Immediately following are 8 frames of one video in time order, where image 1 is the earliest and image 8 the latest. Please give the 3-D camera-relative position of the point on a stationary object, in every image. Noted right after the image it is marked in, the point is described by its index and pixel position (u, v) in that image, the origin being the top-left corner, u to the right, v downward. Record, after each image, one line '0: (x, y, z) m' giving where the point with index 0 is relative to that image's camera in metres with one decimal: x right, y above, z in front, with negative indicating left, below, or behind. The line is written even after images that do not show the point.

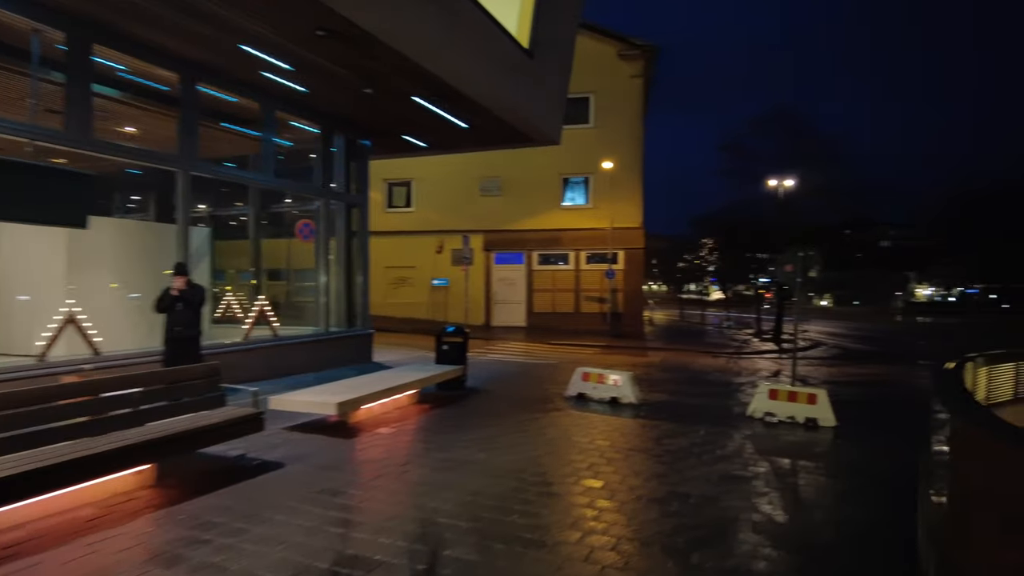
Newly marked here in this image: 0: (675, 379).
0: (+3.4, -1.9, +13.5) m
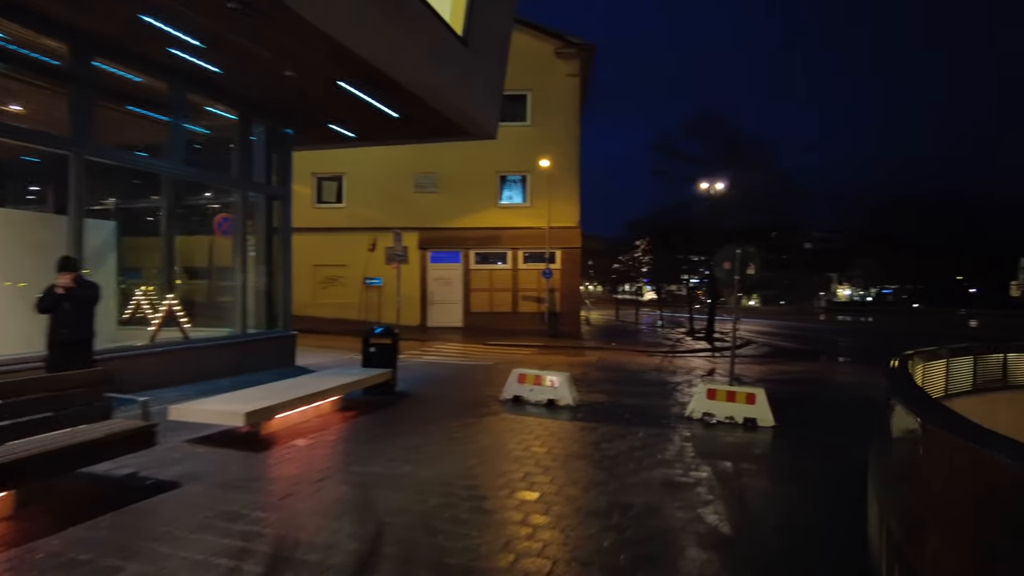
0: (+2.0, -1.9, +13.2) m
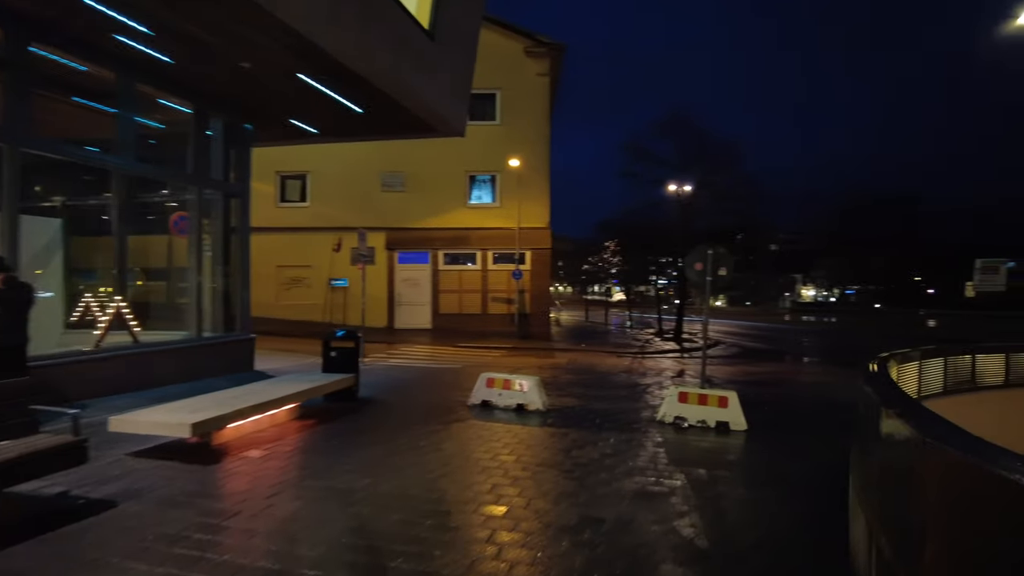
0: (+1.4, -1.9, +13.0) m
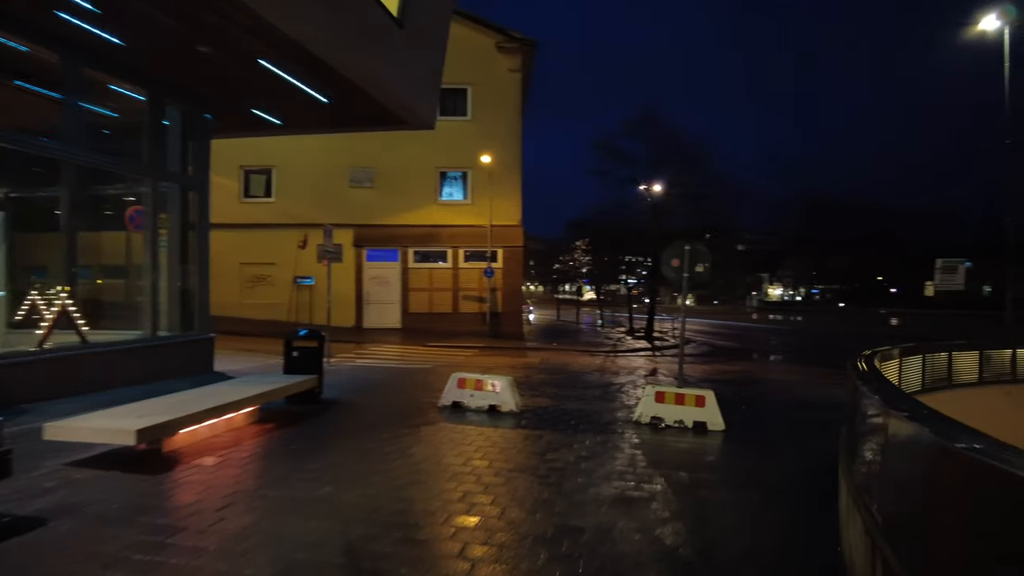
0: (+0.8, -1.9, +12.7) m
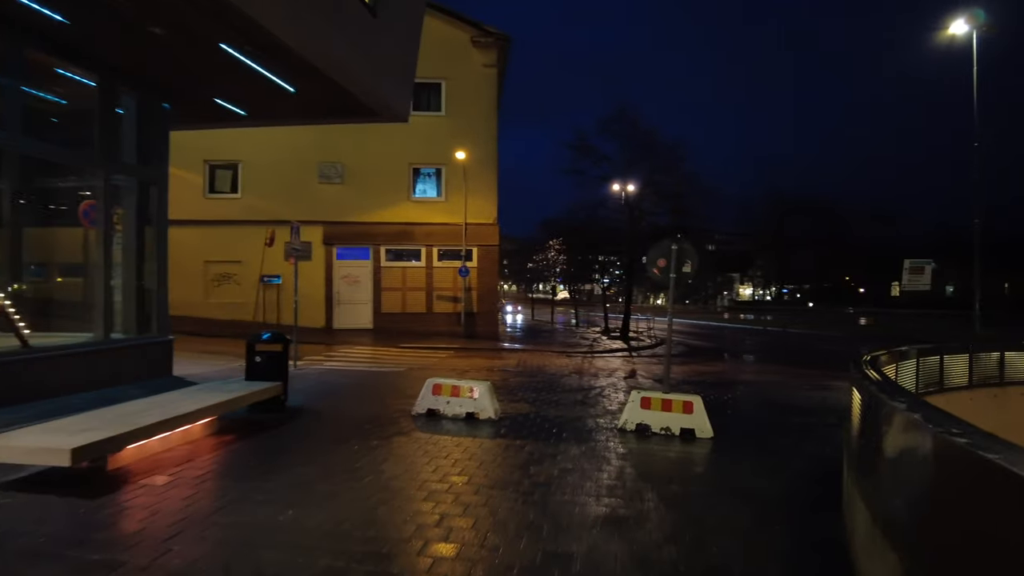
0: (+0.4, -1.9, +12.2) m
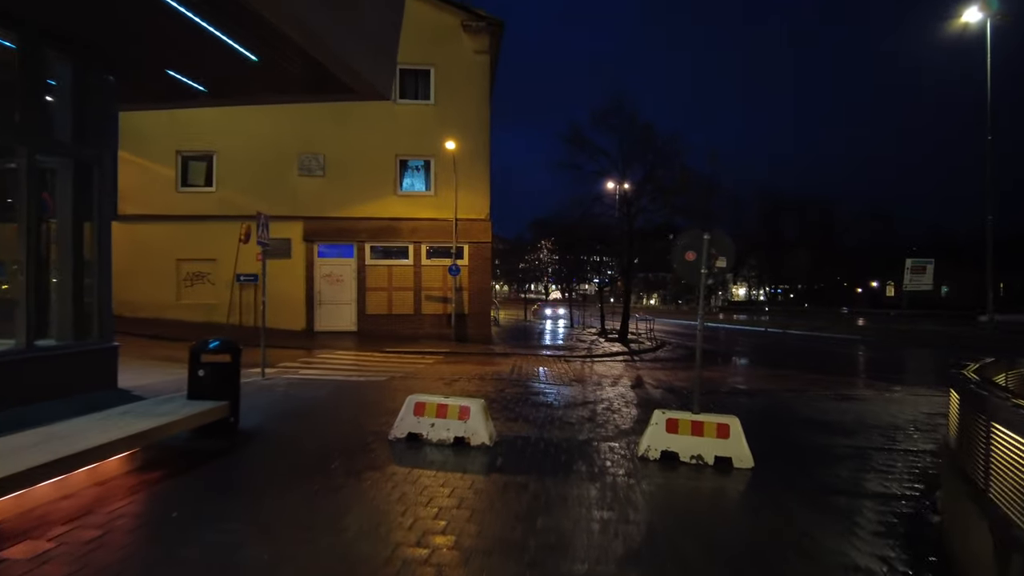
0: (+0.3, -1.9, +10.7) m
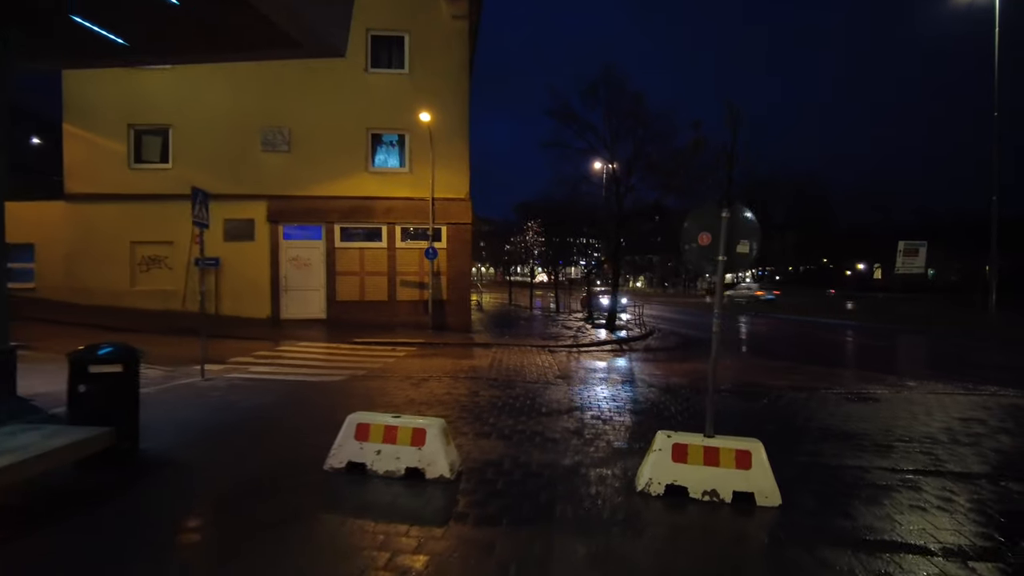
0: (-0.1, -1.7, +9.2) m
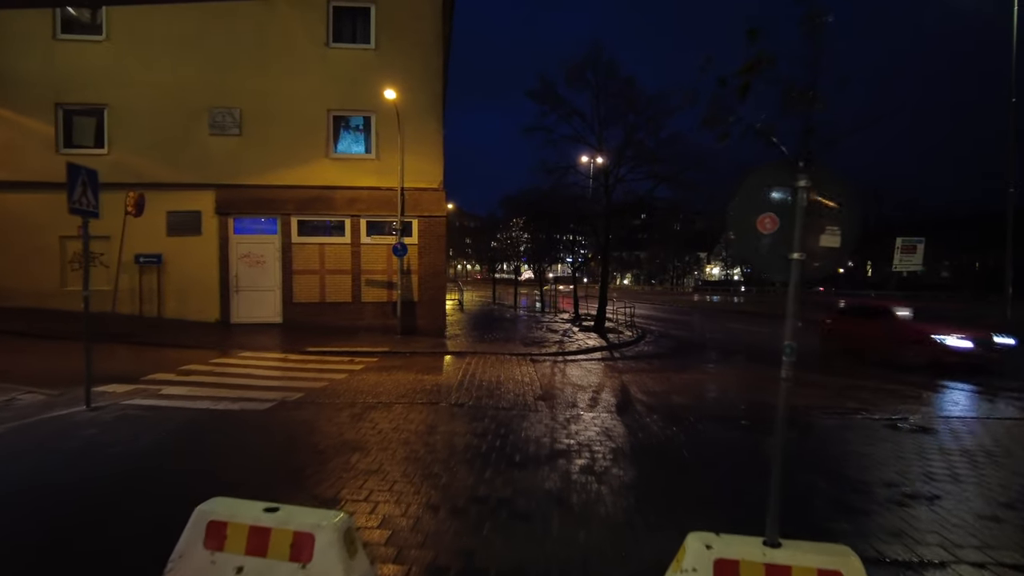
0: (-0.5, -1.8, +7.1) m
